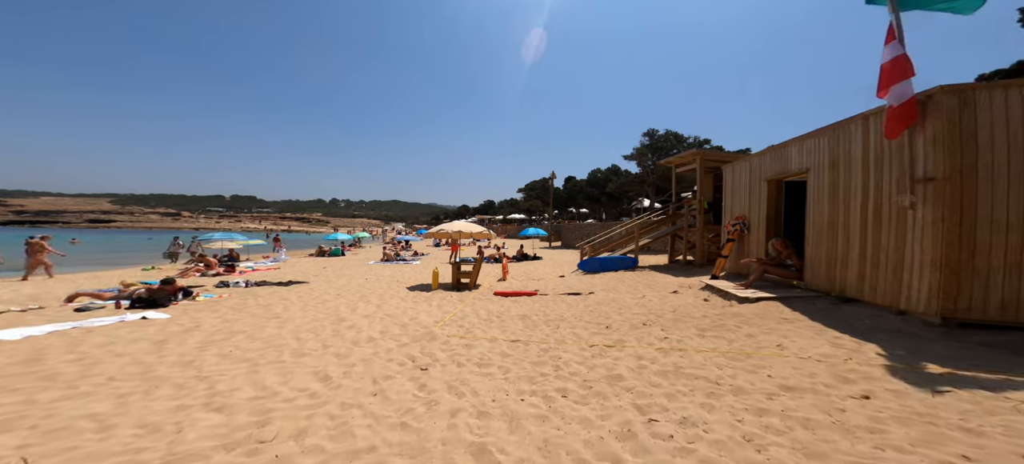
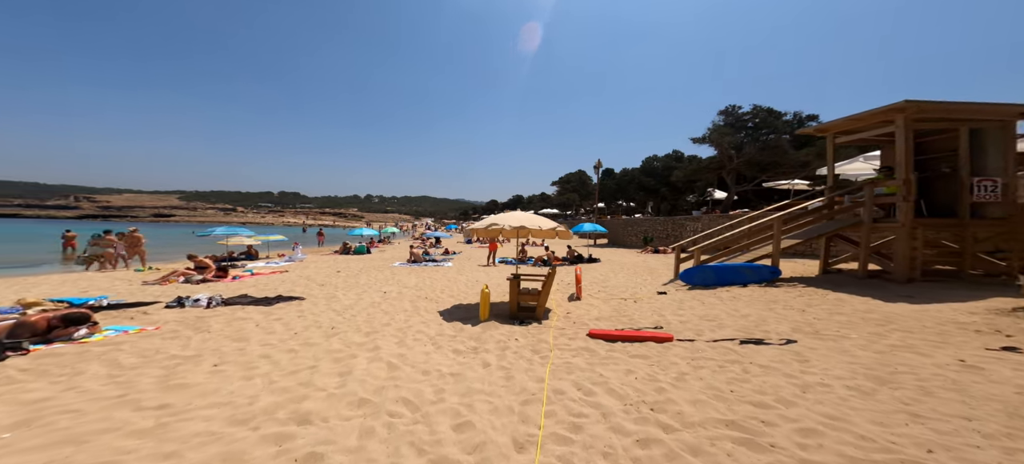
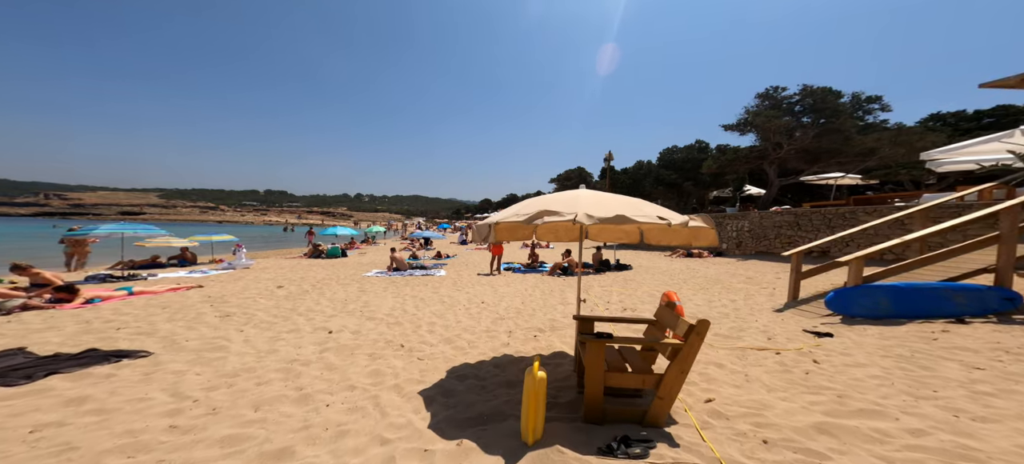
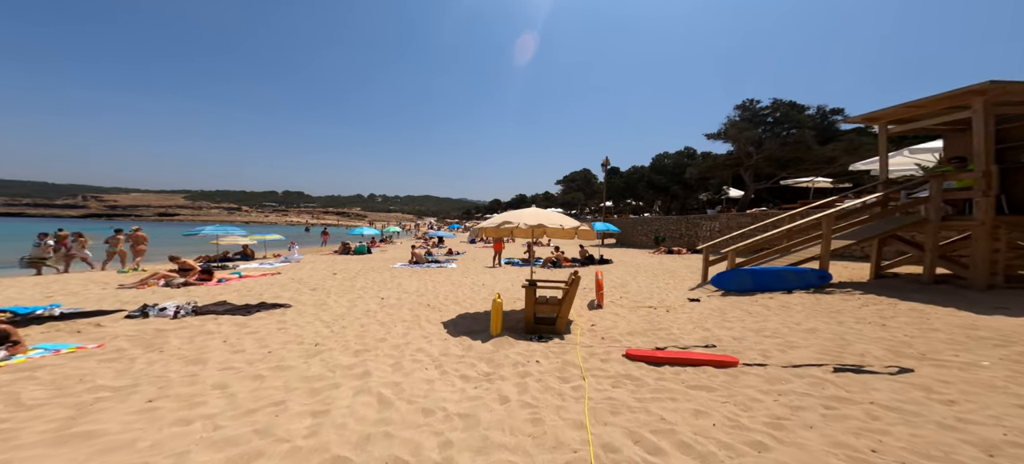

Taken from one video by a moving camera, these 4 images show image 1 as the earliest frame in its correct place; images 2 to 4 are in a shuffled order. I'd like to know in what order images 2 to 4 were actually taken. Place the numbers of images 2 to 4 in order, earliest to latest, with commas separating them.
2, 4, 3
